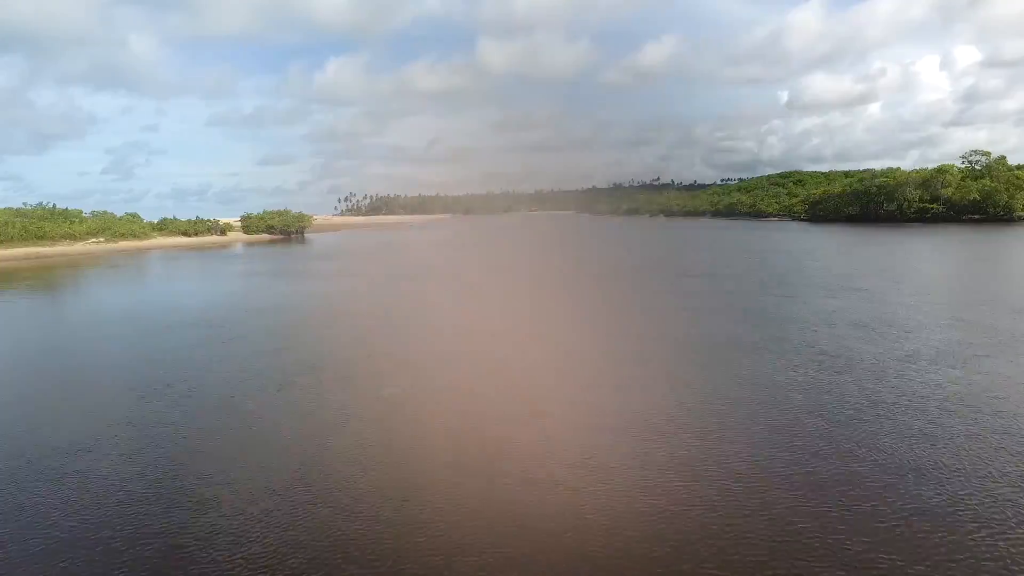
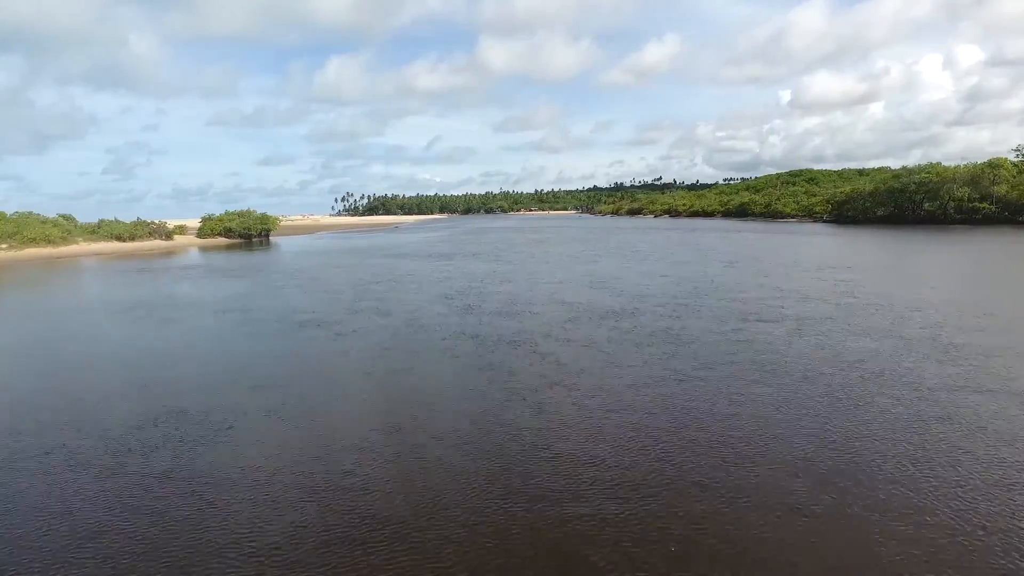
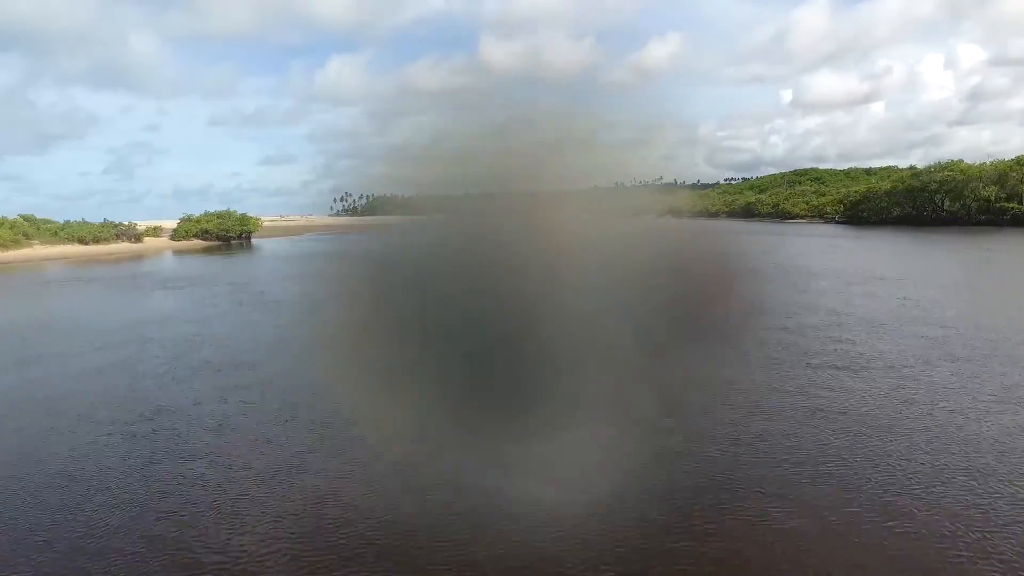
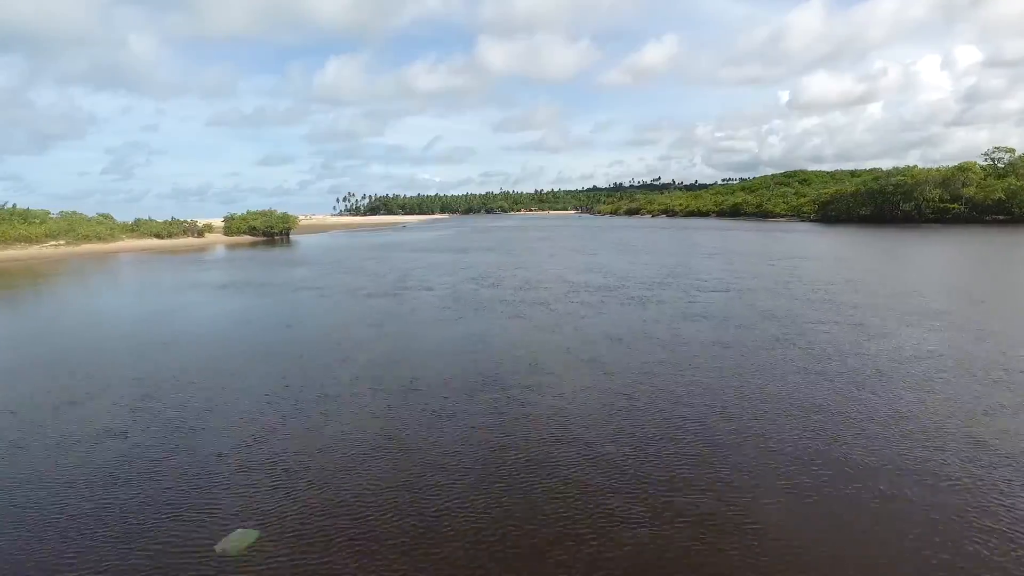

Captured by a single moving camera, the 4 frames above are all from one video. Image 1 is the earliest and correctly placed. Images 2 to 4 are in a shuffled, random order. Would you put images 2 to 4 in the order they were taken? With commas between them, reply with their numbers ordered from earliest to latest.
4, 2, 3
